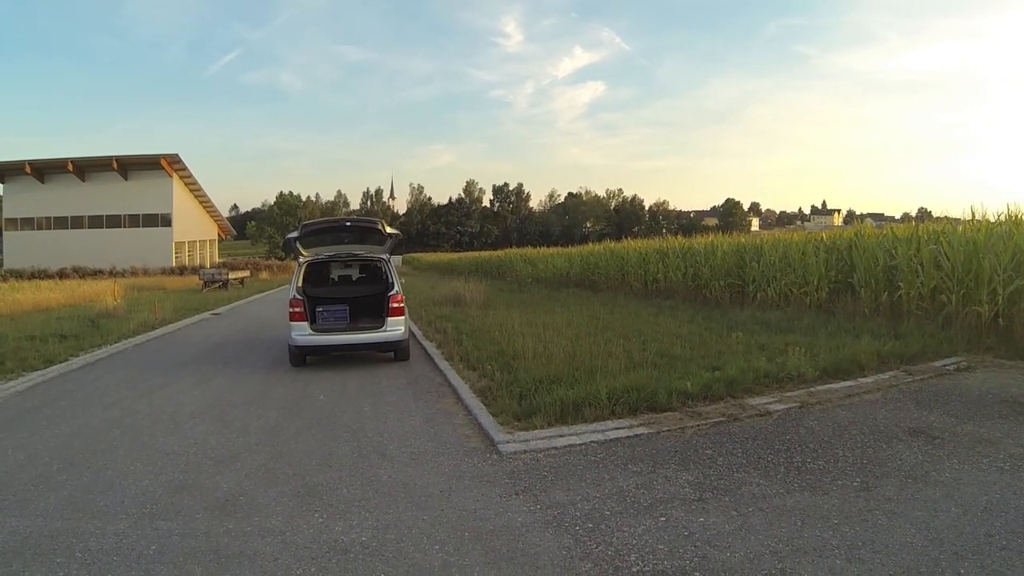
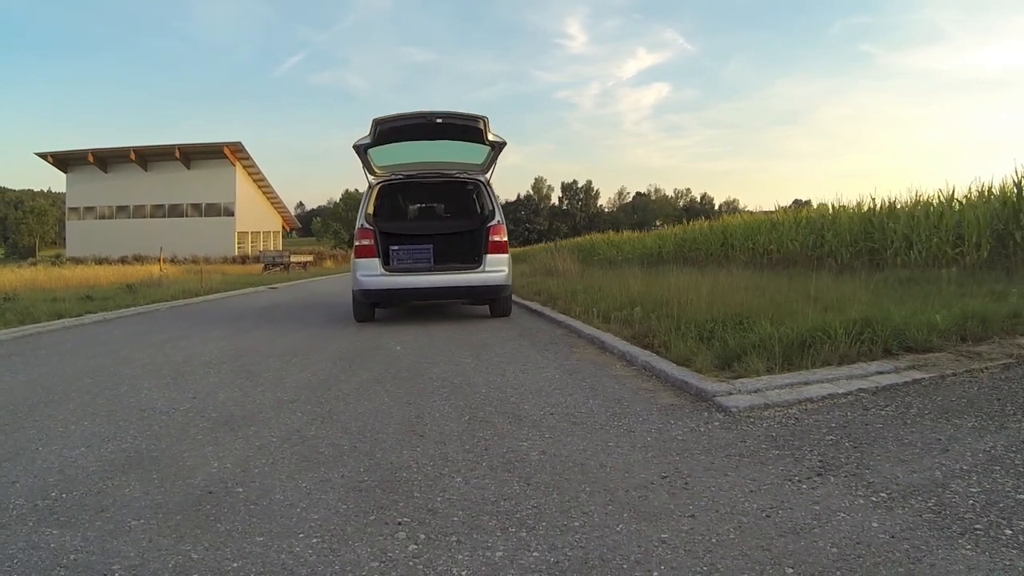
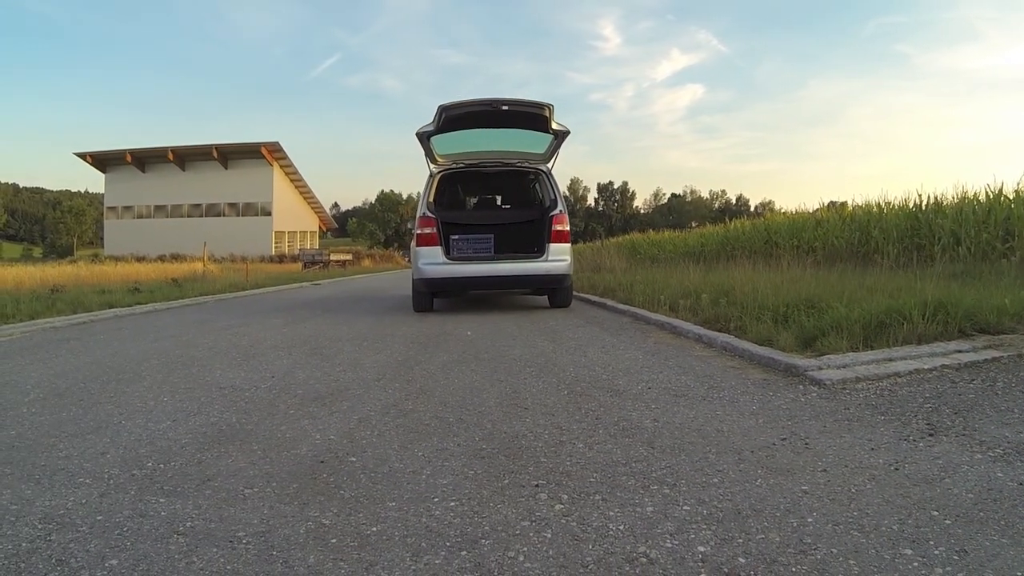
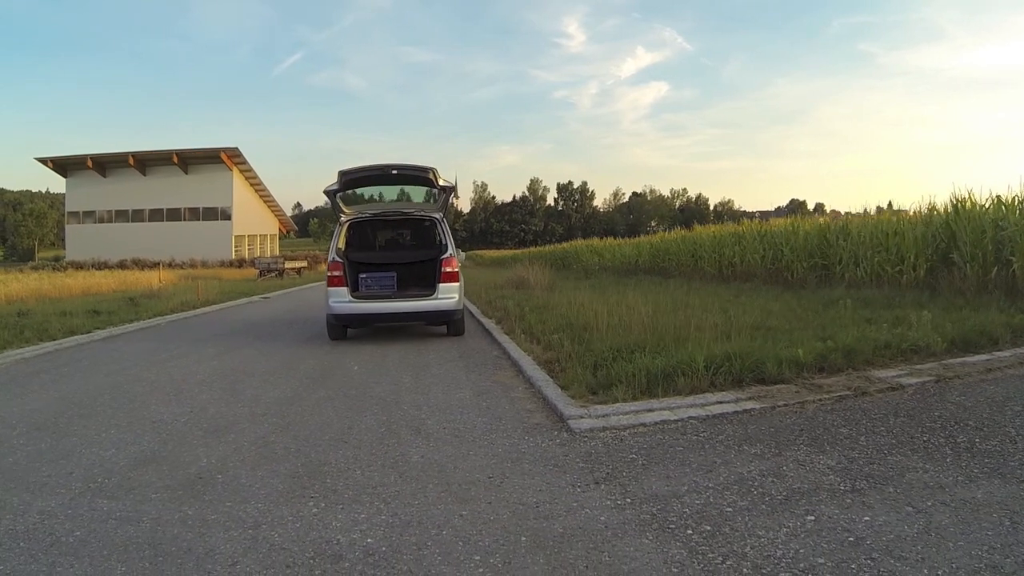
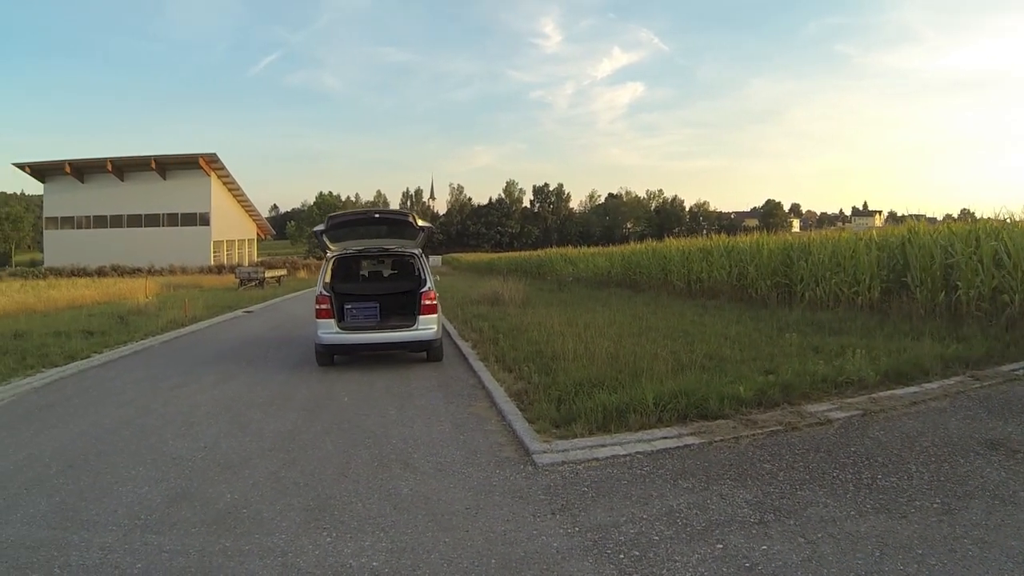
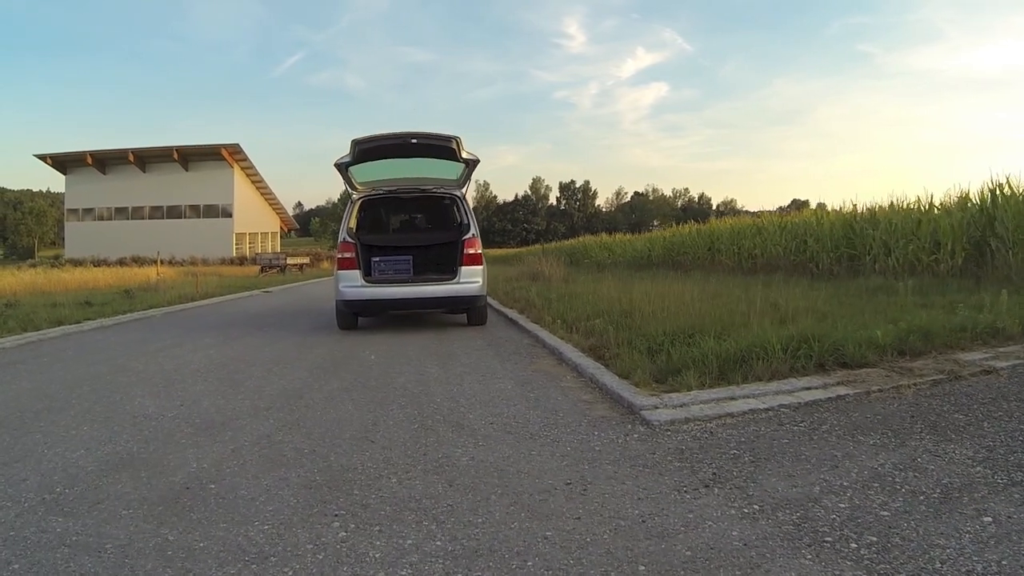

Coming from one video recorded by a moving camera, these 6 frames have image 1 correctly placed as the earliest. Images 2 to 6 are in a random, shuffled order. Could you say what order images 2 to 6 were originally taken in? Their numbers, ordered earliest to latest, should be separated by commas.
5, 4, 6, 2, 3
